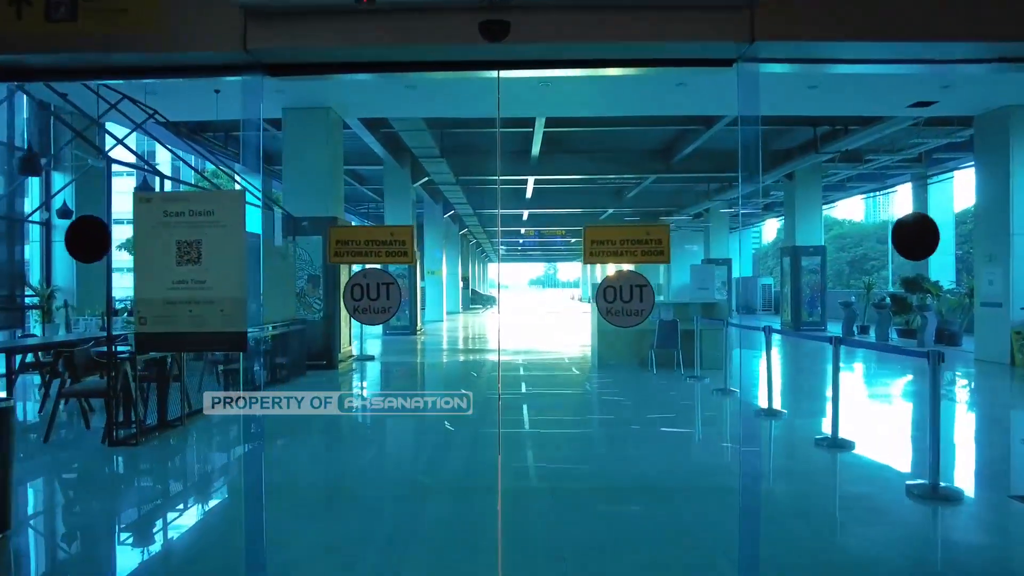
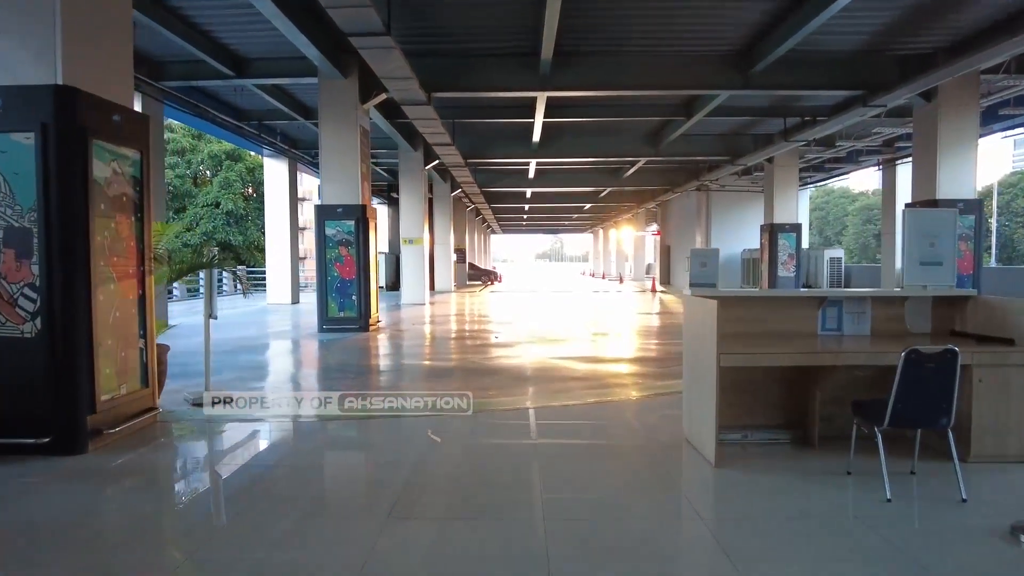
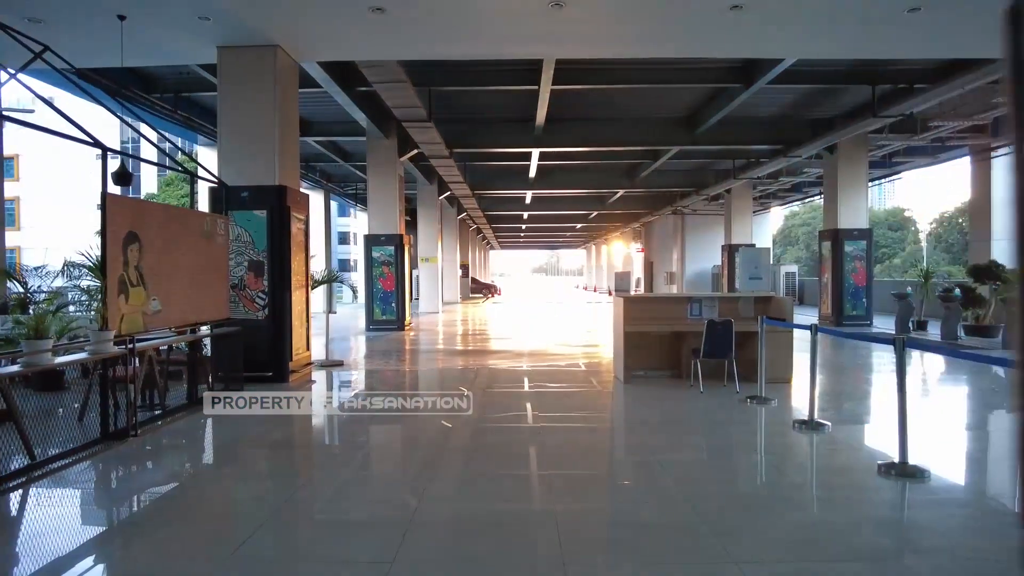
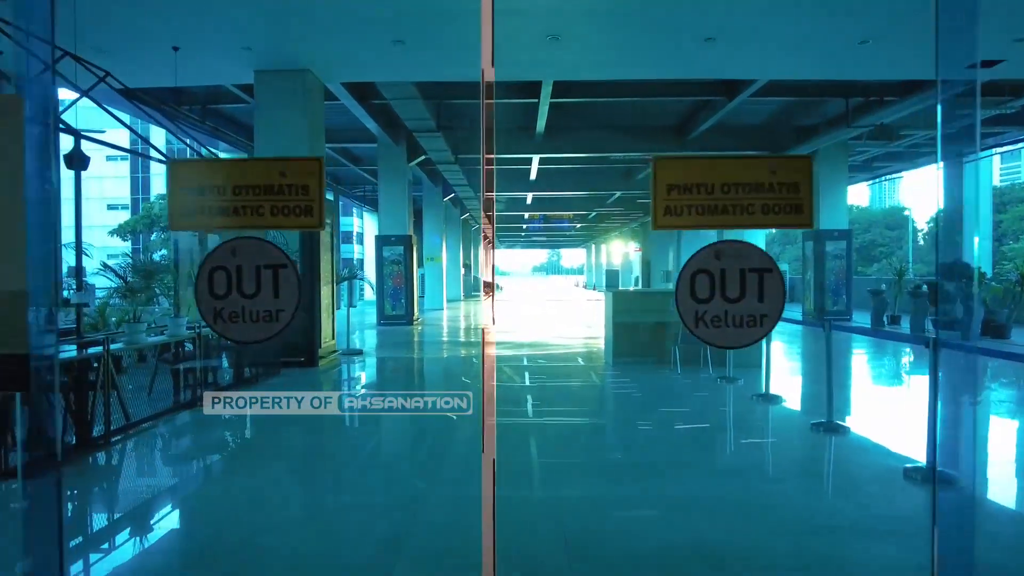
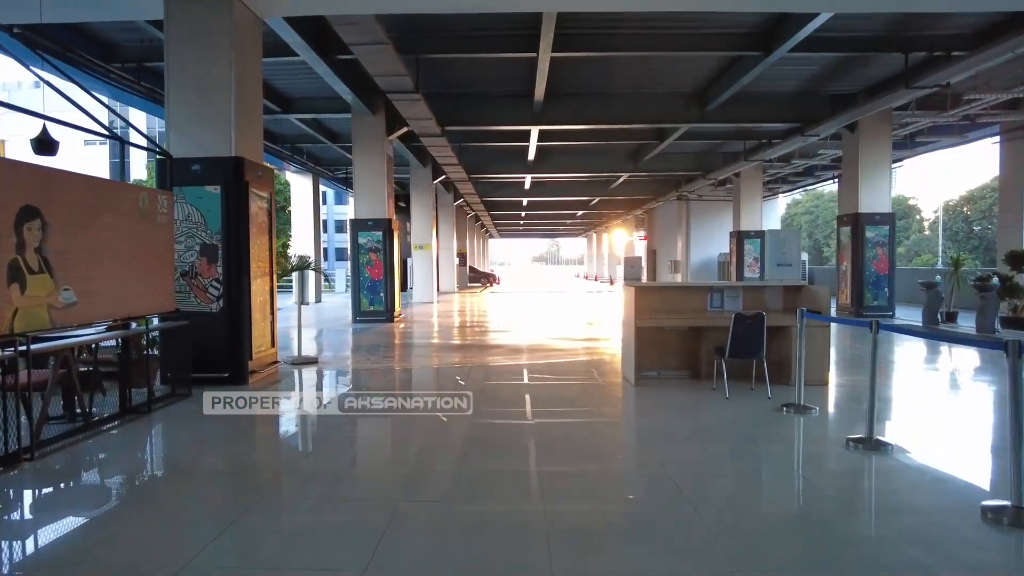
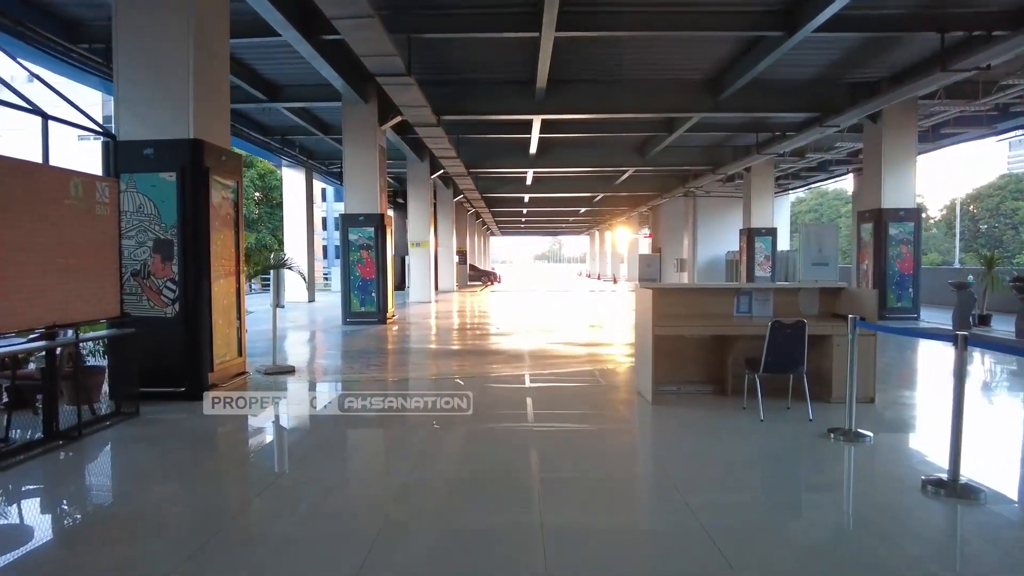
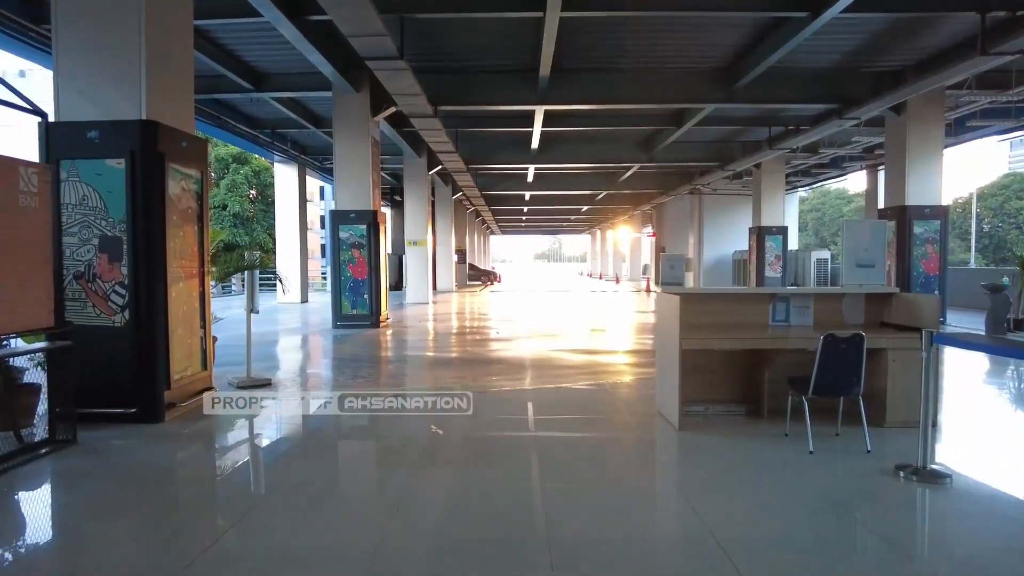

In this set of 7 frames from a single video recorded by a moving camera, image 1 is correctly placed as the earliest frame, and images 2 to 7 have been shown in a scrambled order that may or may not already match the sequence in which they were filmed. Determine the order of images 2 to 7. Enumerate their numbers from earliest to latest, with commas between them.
4, 3, 5, 6, 7, 2
